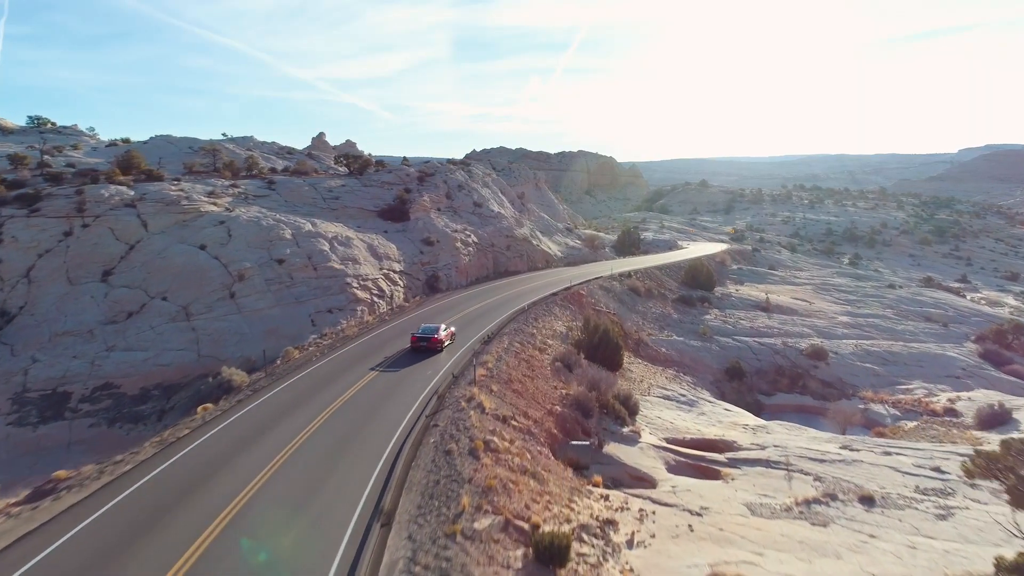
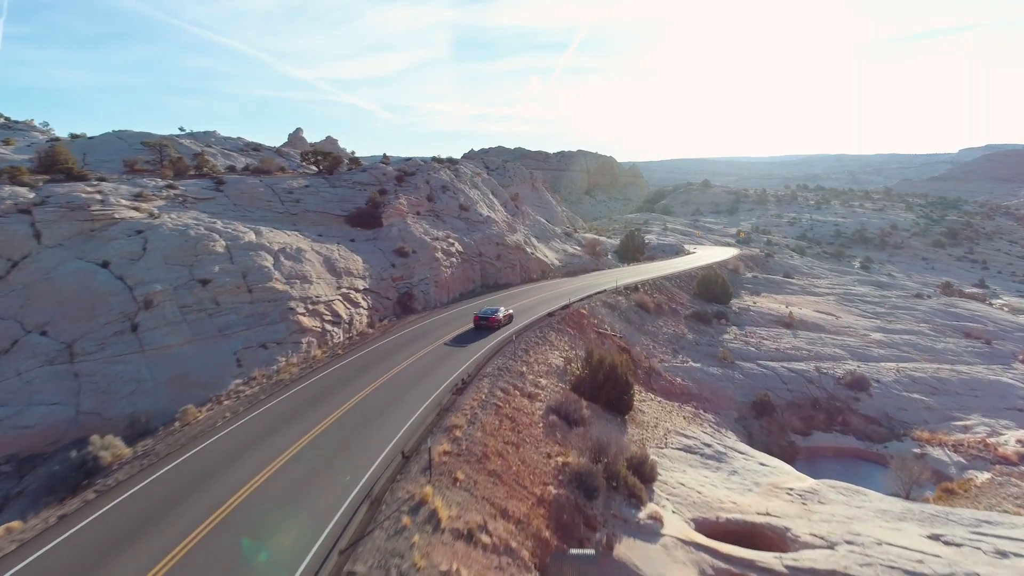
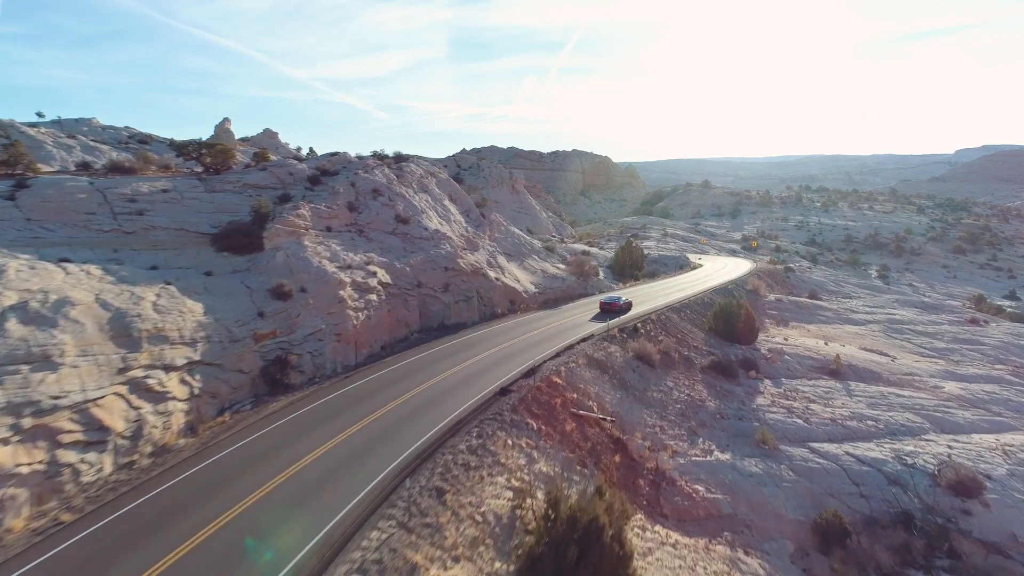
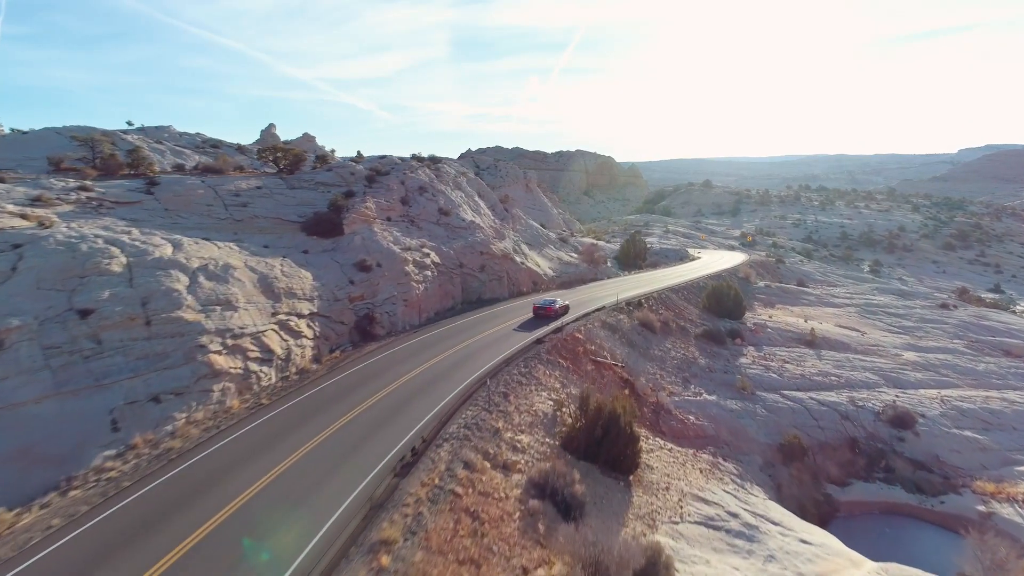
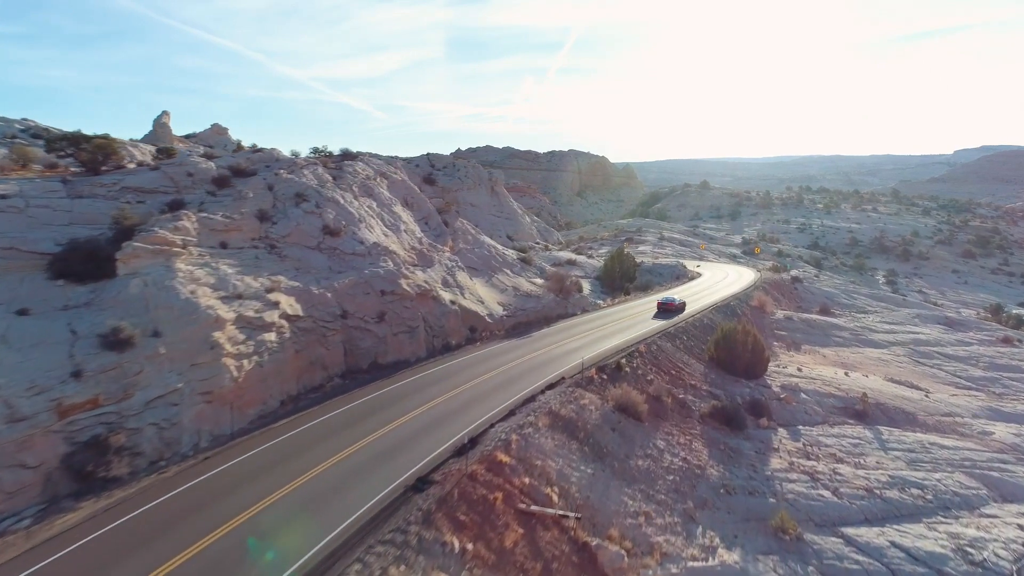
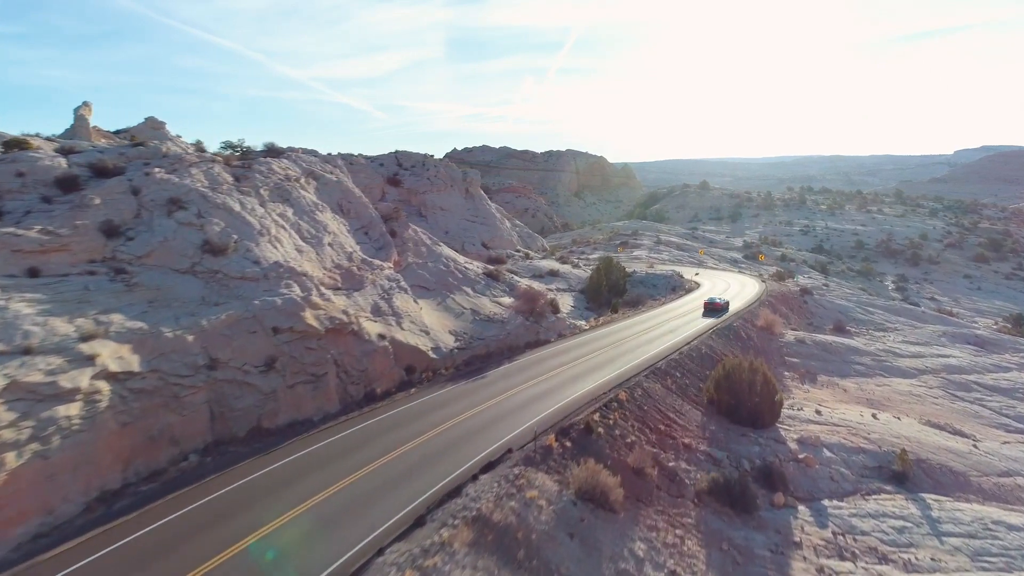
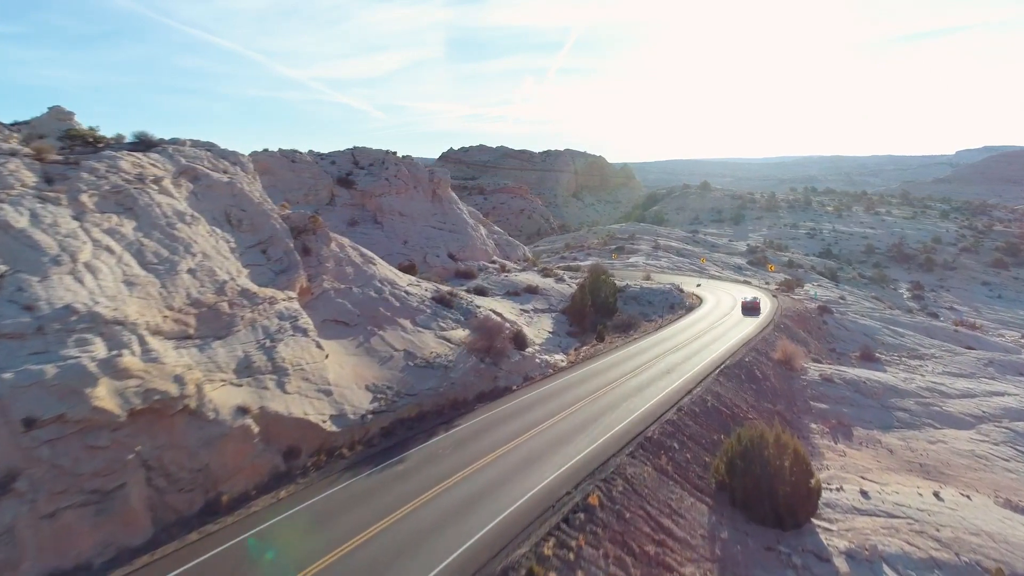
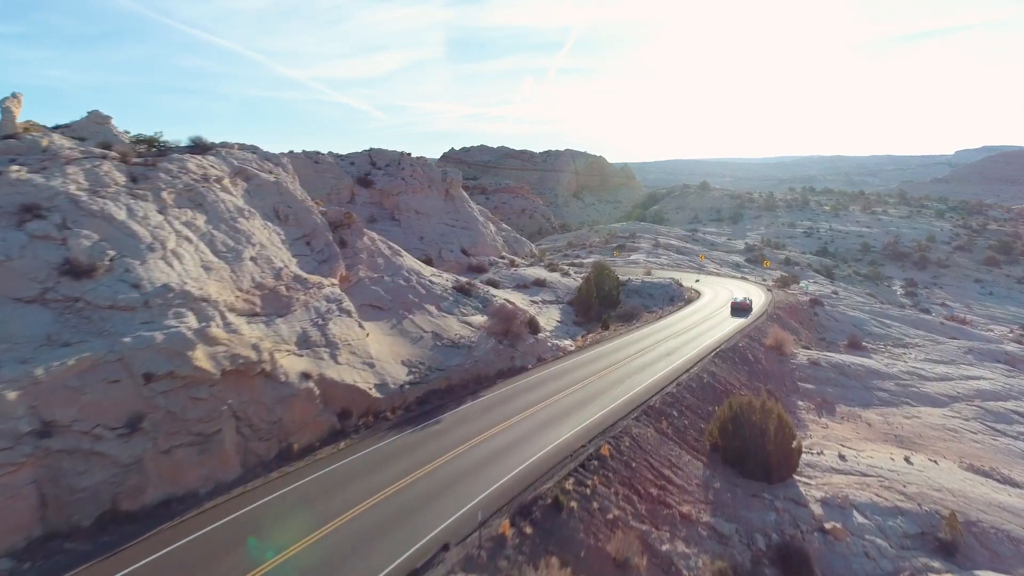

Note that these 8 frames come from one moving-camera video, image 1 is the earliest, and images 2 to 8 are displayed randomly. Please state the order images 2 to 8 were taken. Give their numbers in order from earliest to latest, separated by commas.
2, 4, 3, 5, 6, 8, 7
